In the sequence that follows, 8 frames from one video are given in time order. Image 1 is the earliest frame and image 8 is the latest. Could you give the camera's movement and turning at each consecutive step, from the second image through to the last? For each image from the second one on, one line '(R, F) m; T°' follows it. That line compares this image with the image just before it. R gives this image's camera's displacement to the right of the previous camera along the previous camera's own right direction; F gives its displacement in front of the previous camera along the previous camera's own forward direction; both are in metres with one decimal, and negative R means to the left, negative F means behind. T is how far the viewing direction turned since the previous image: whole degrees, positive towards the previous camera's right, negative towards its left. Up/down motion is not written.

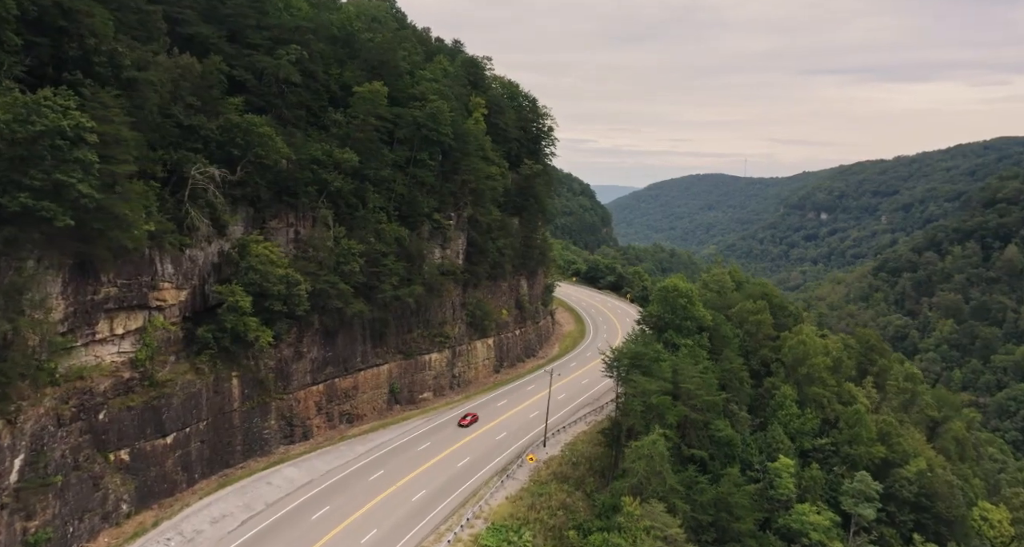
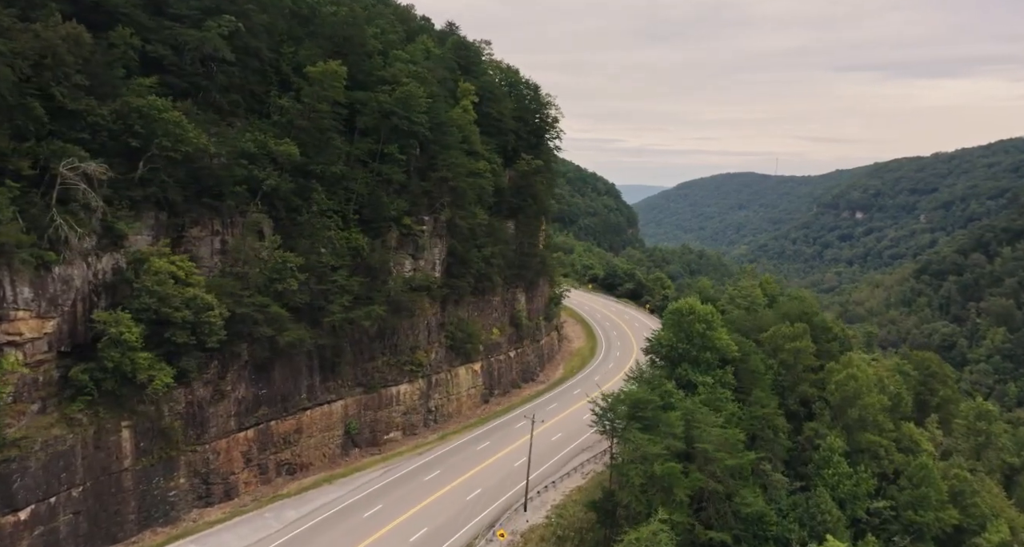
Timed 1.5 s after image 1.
(+2.5, +9.1) m; -2°
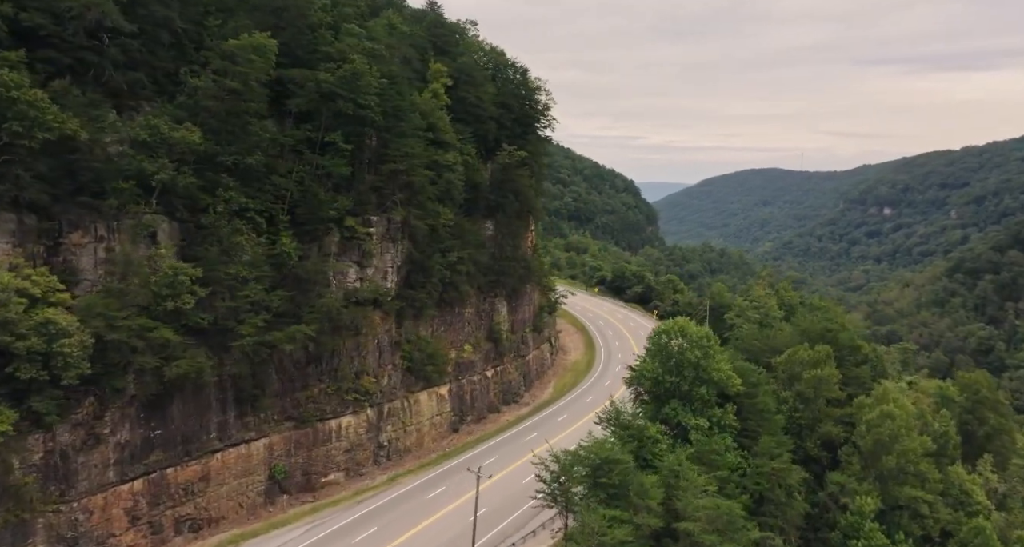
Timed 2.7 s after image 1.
(+2.8, +7.3) m; -2°
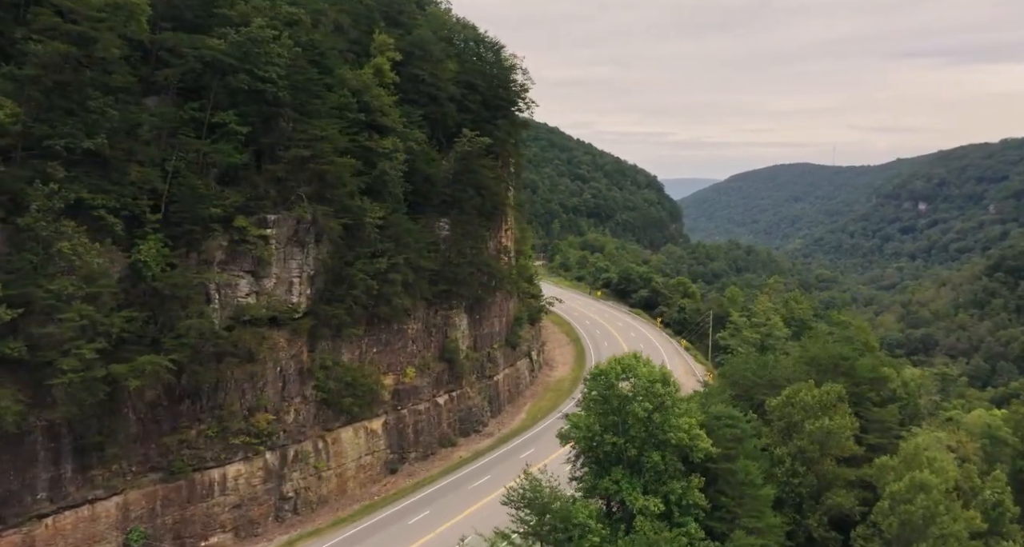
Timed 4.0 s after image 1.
(+3.7, +7.8) m; -2°
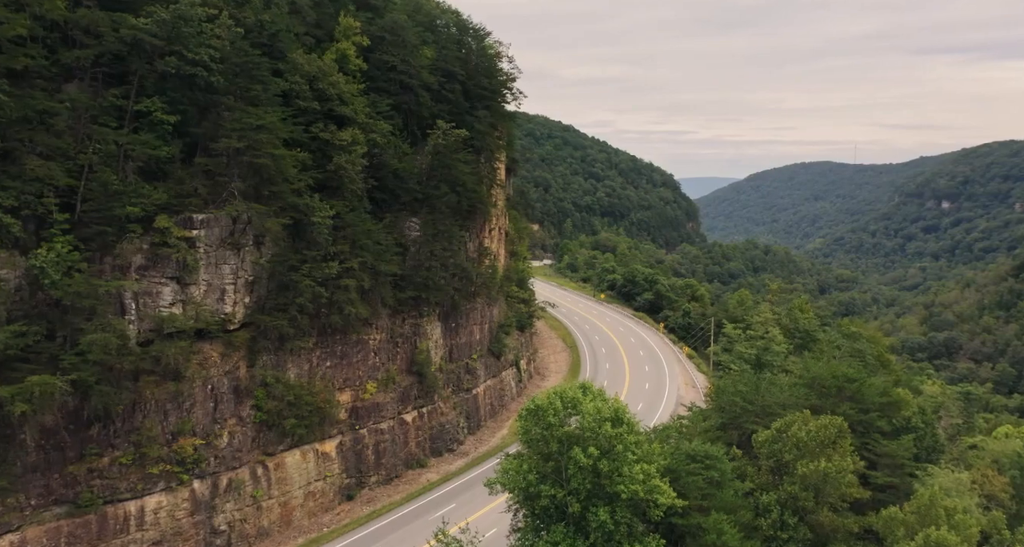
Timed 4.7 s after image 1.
(+2.0, +3.8) m; -1°
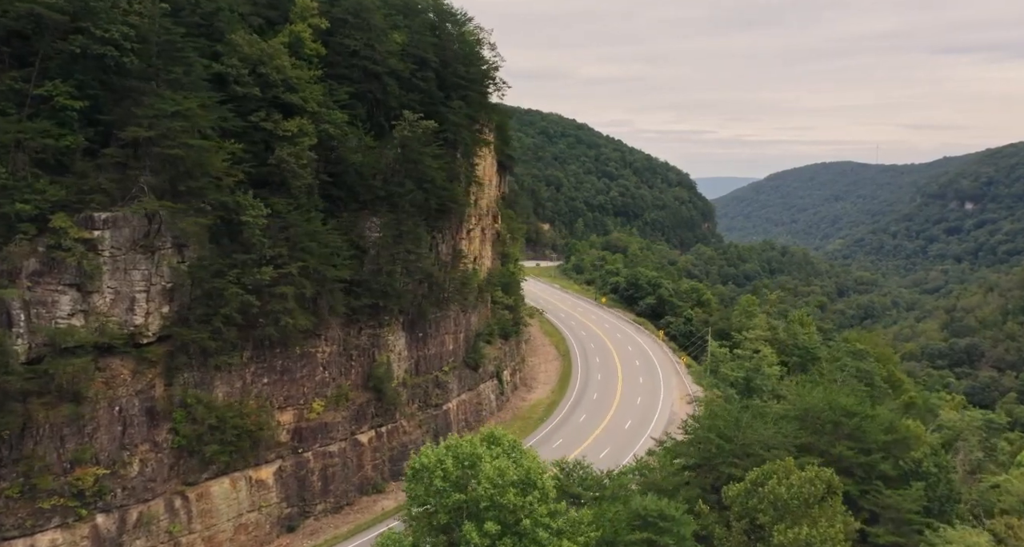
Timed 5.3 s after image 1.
(+2.1, +3.7) m; -1°
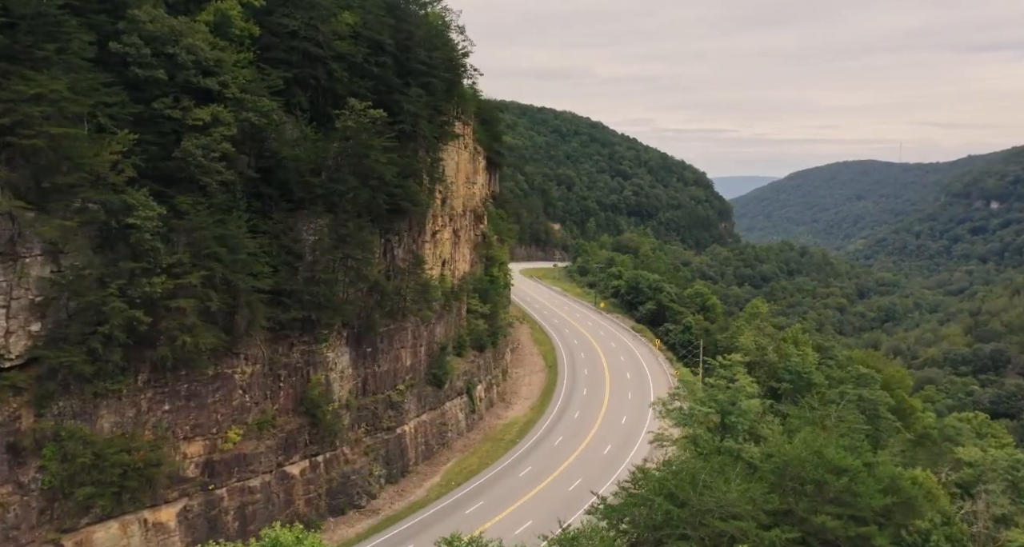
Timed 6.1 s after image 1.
(+2.4, +4.2) m; -1°
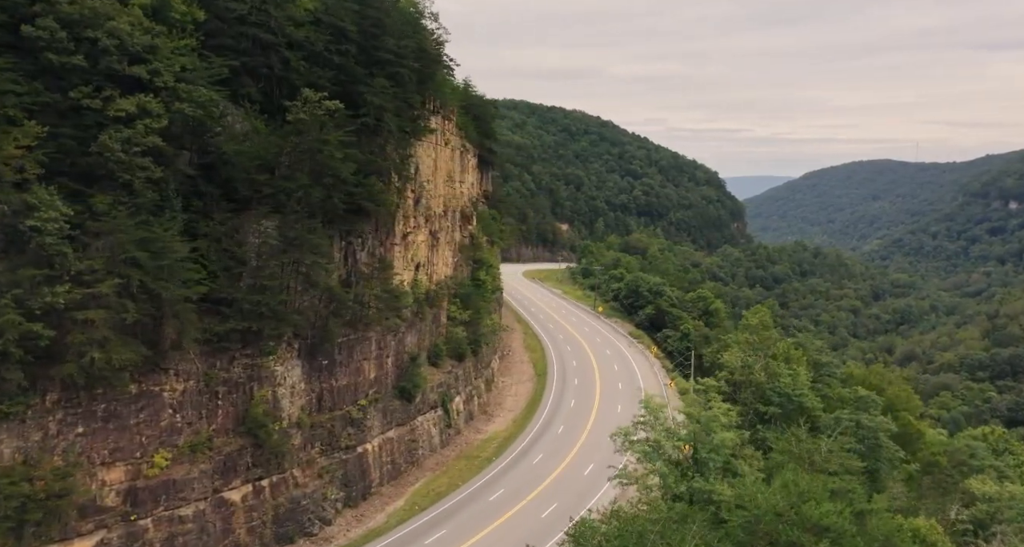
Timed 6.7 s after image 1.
(+1.7, +2.8) m; -1°
